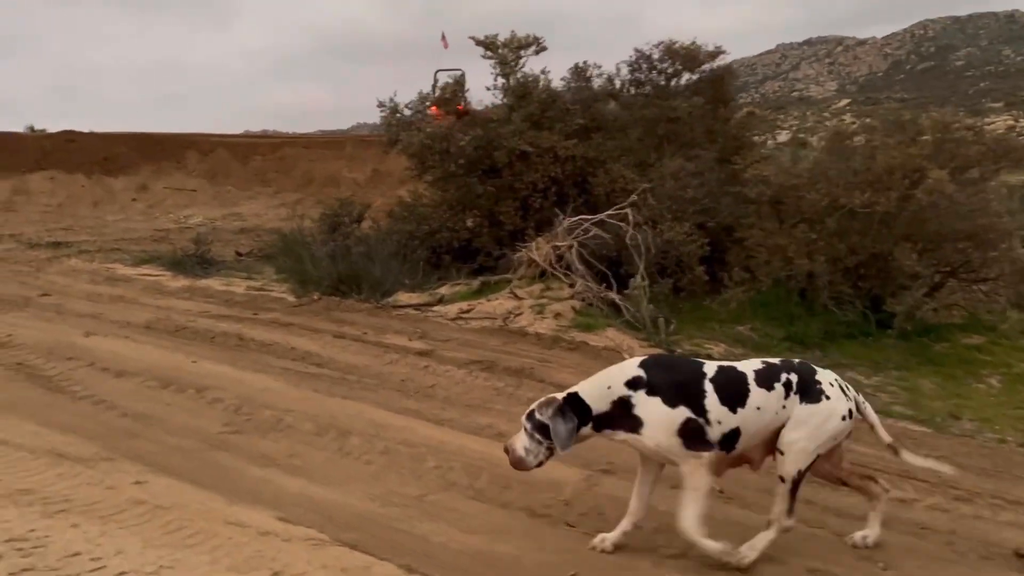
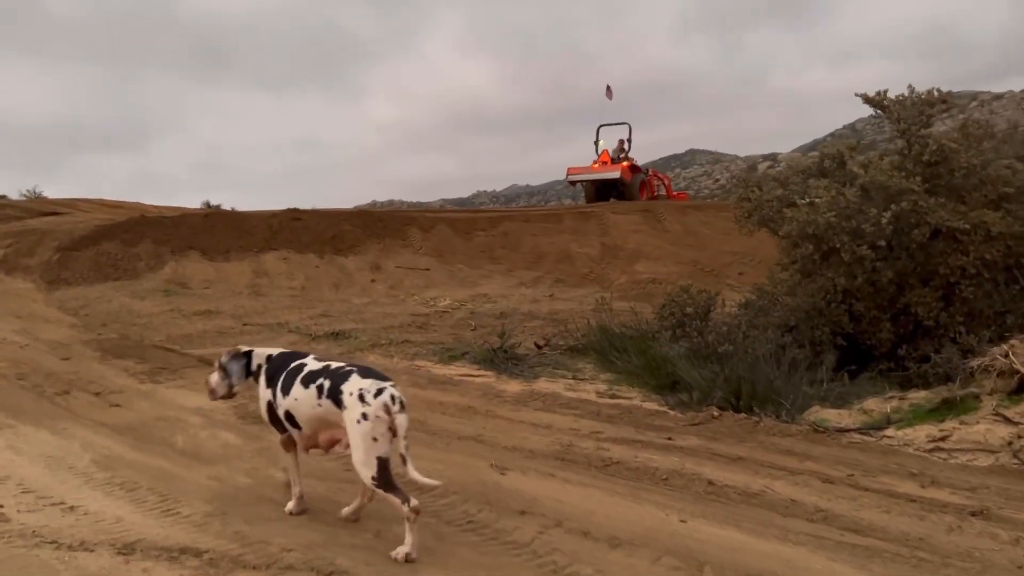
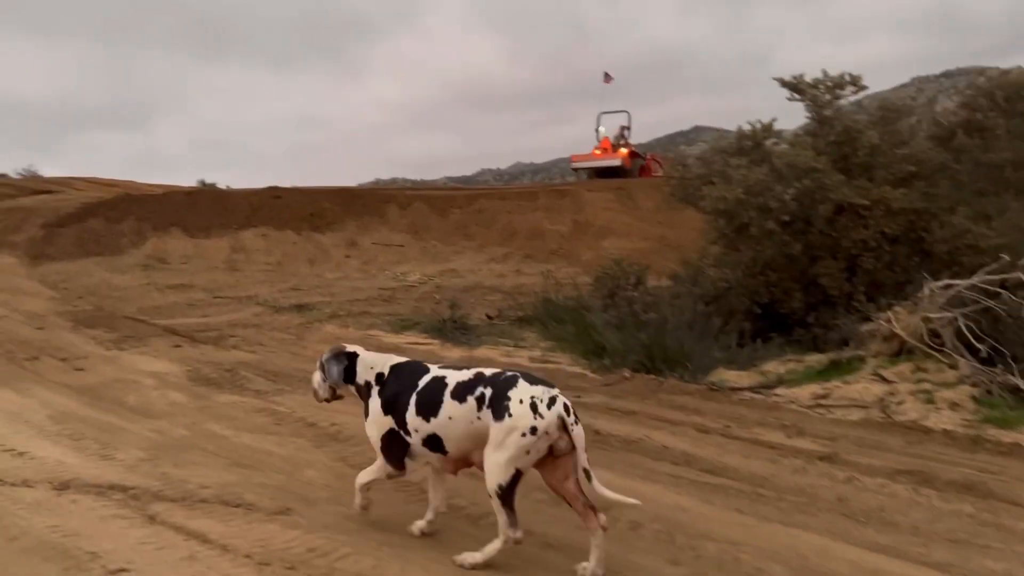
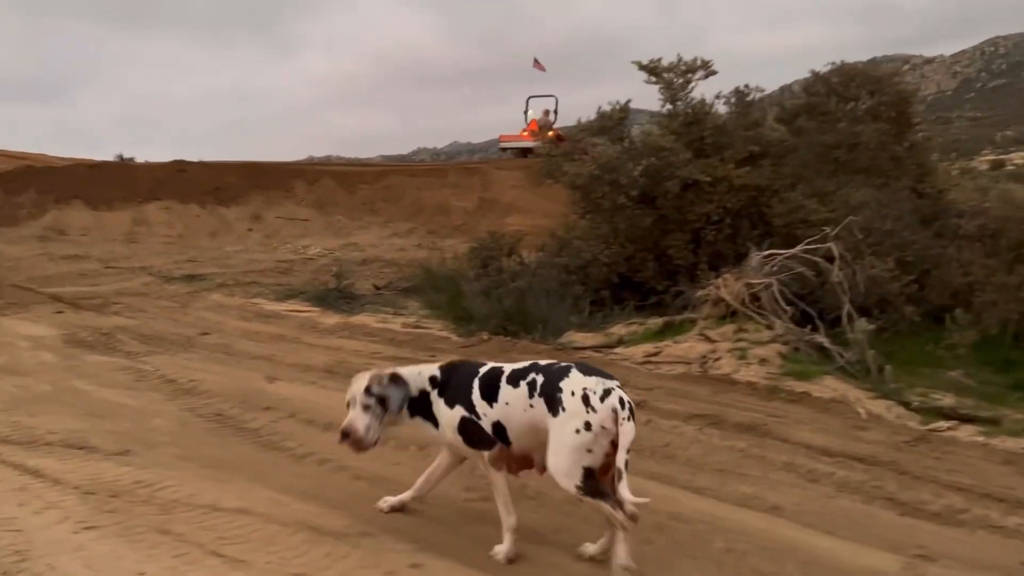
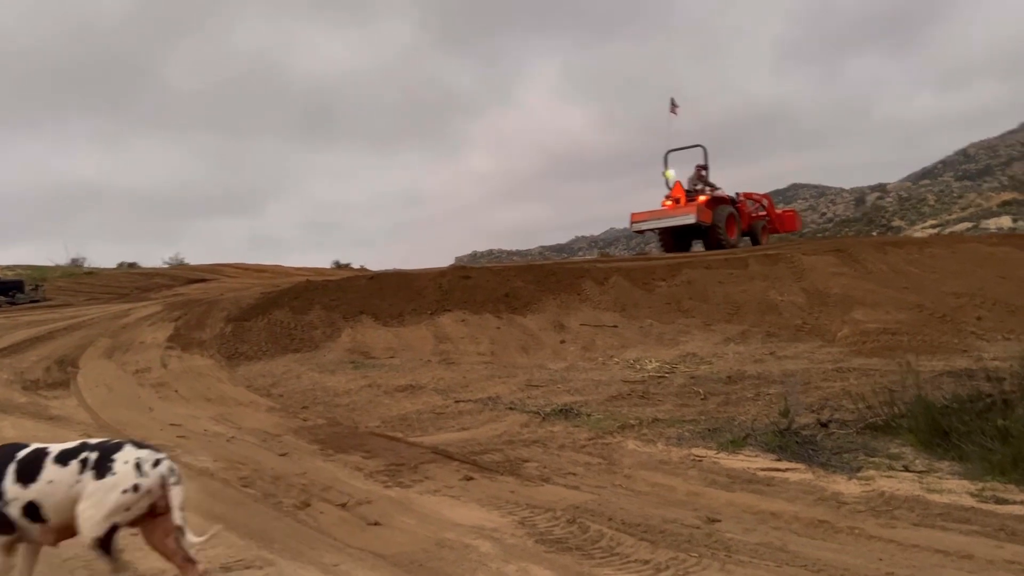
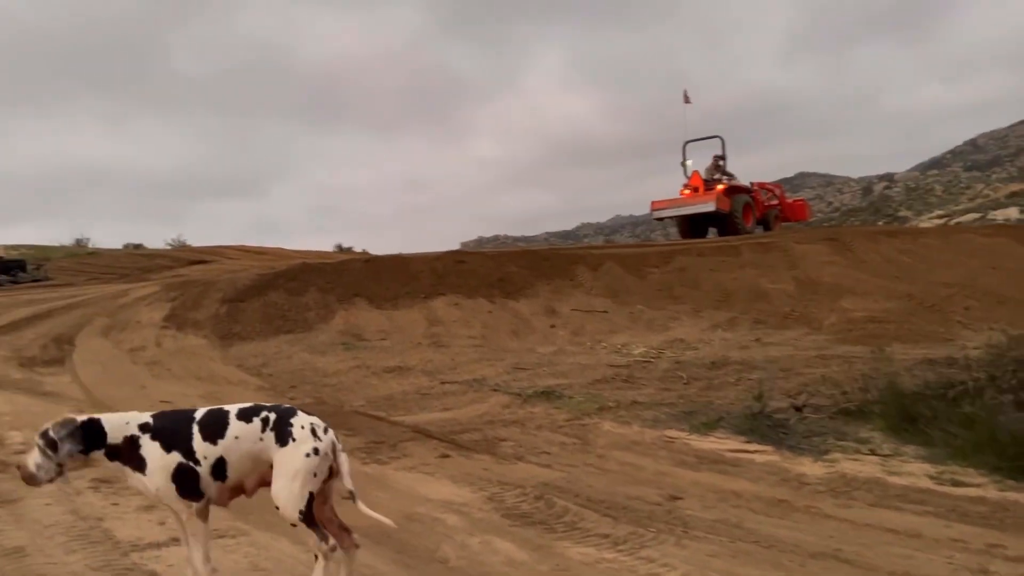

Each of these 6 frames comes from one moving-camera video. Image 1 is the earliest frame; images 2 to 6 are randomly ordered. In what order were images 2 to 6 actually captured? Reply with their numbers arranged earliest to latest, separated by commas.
4, 3, 2, 6, 5
